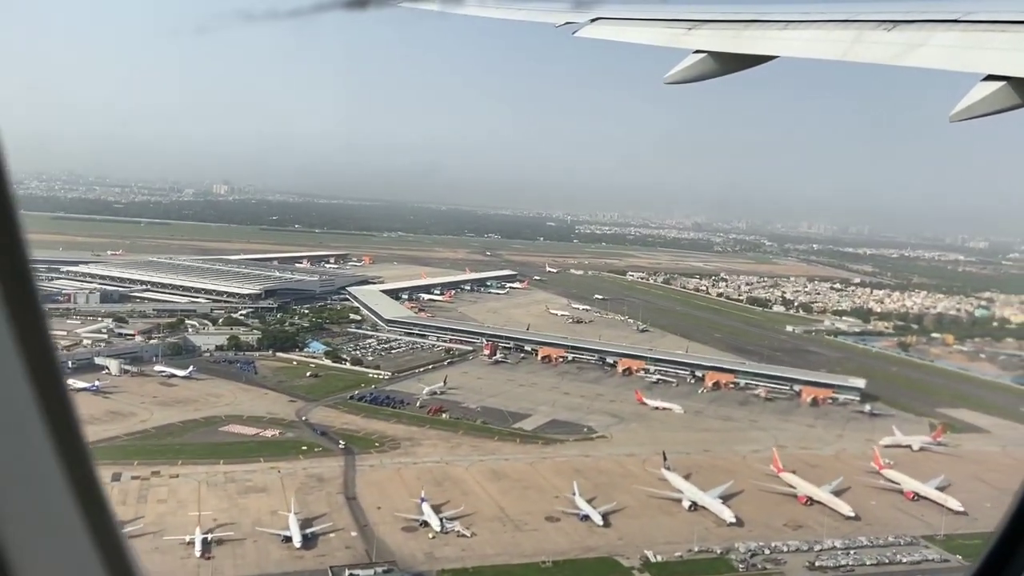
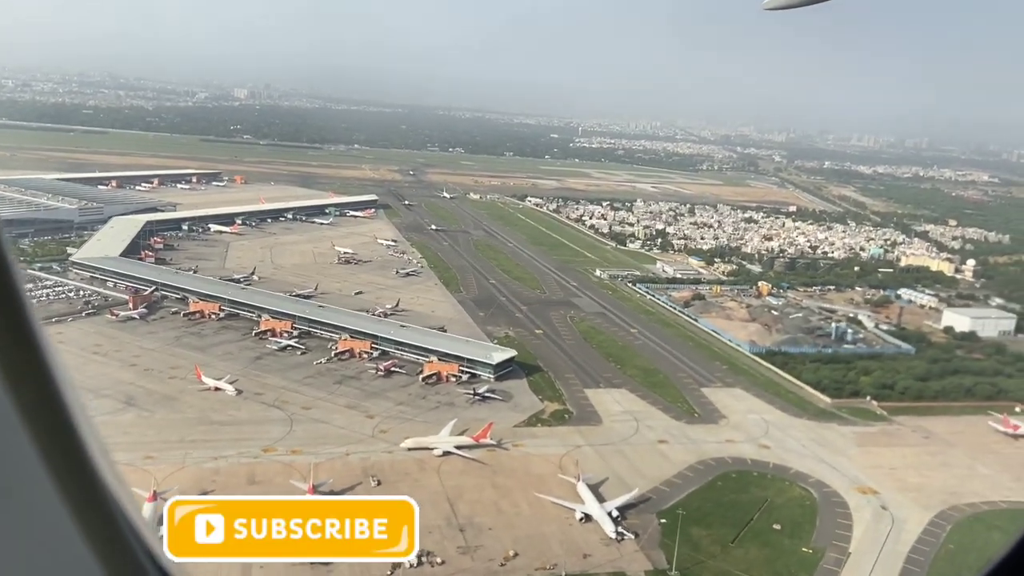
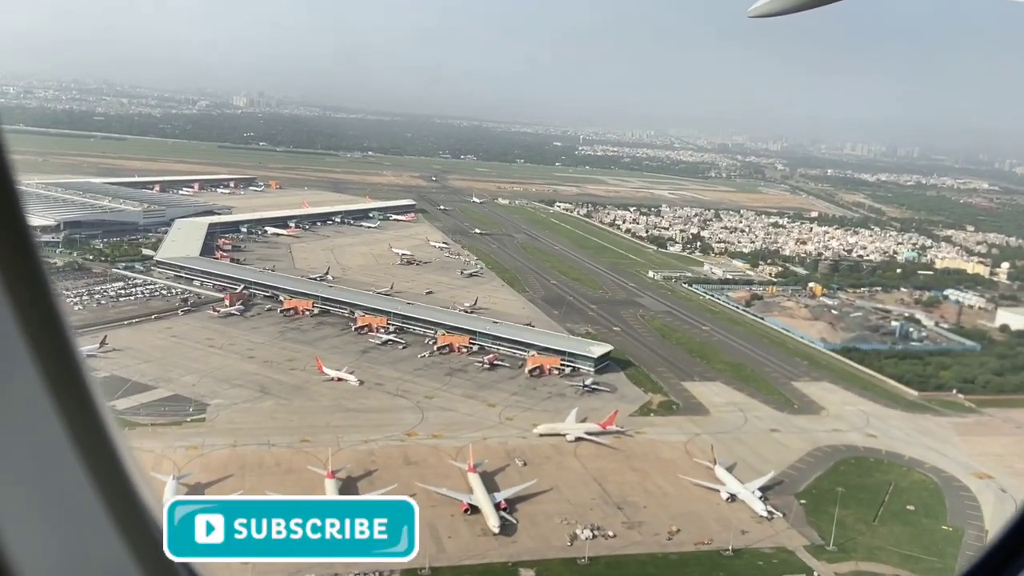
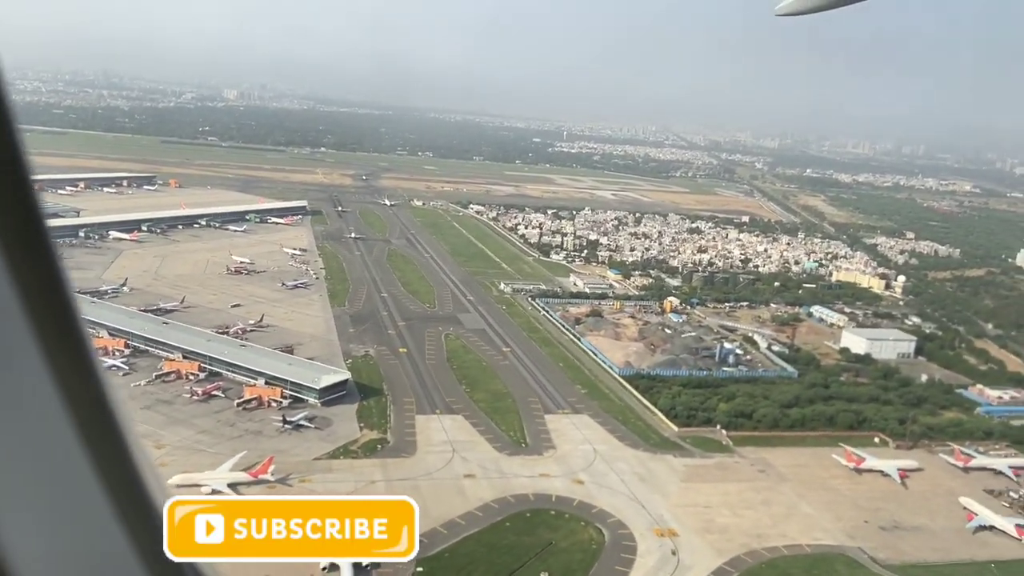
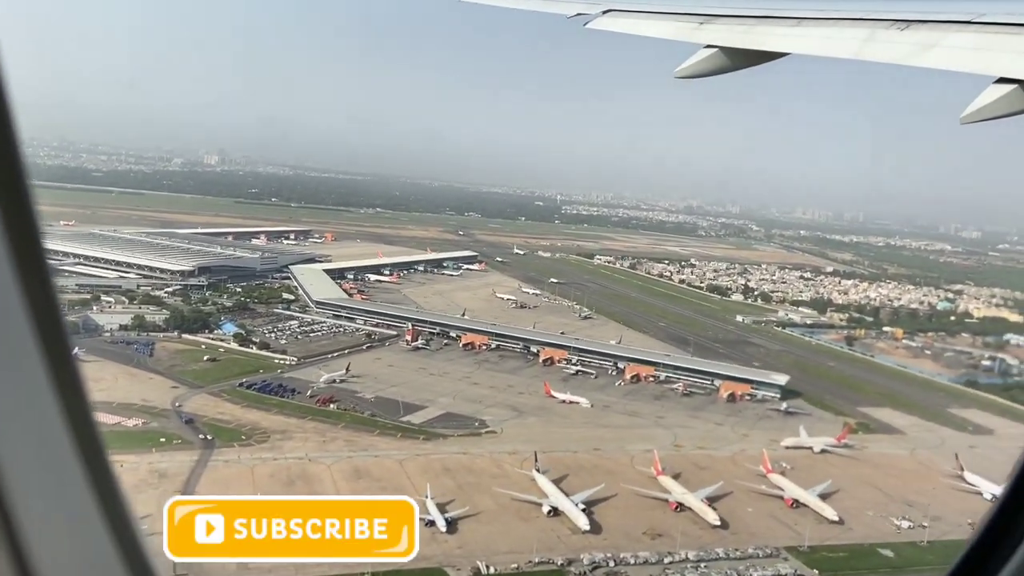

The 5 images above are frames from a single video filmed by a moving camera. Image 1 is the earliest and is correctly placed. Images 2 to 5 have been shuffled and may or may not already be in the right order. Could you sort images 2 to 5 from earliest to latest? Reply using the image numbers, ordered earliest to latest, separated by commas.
5, 3, 2, 4
